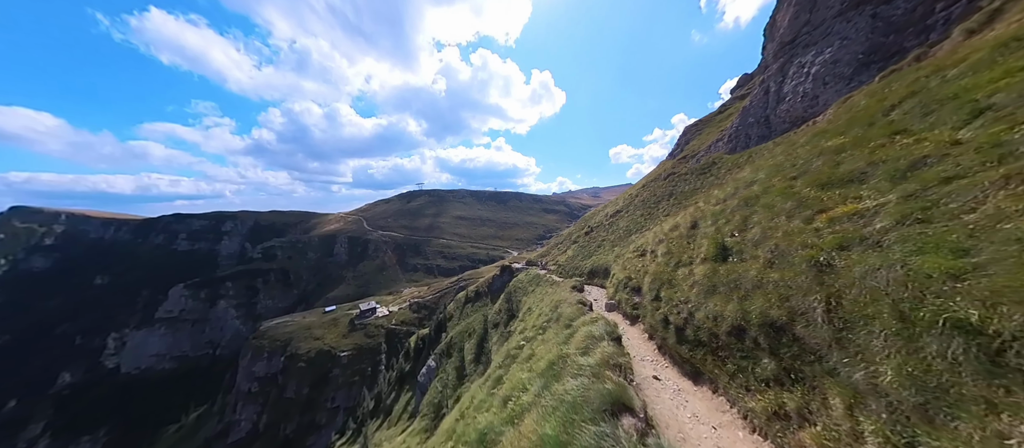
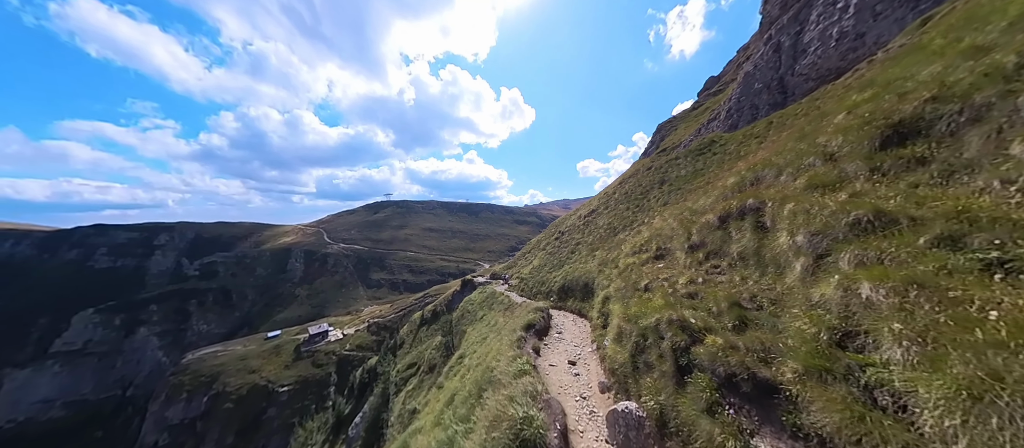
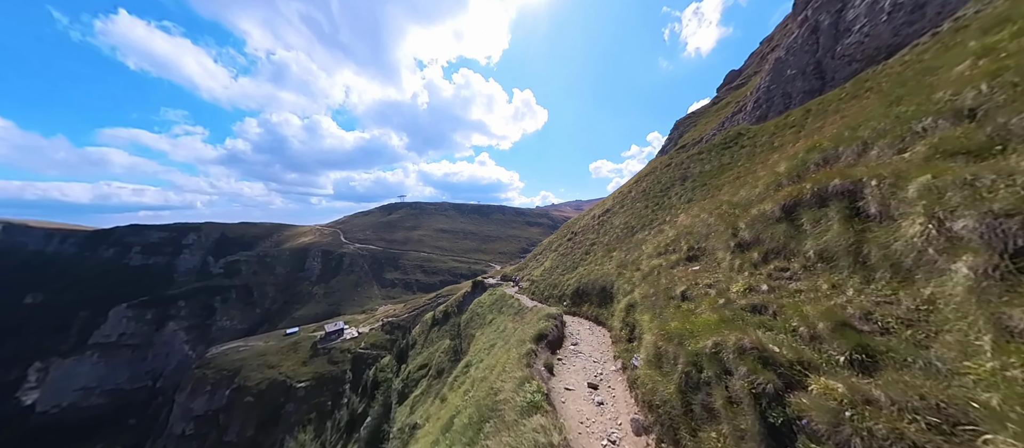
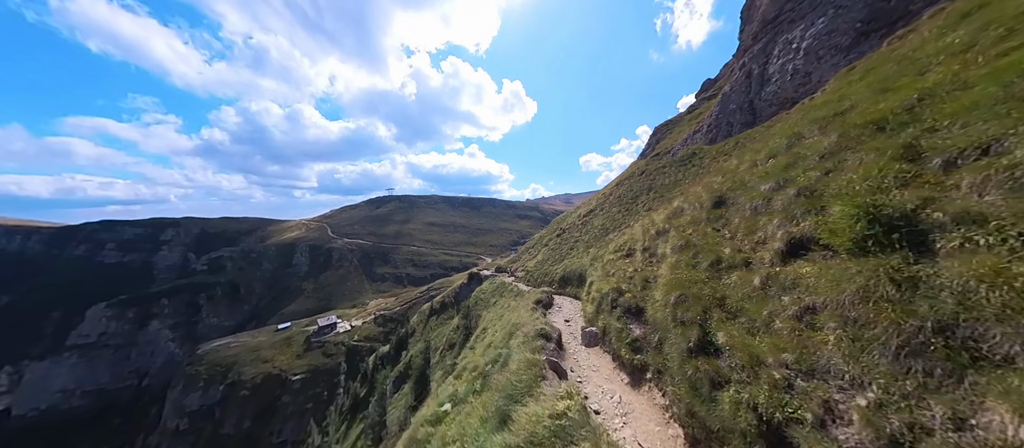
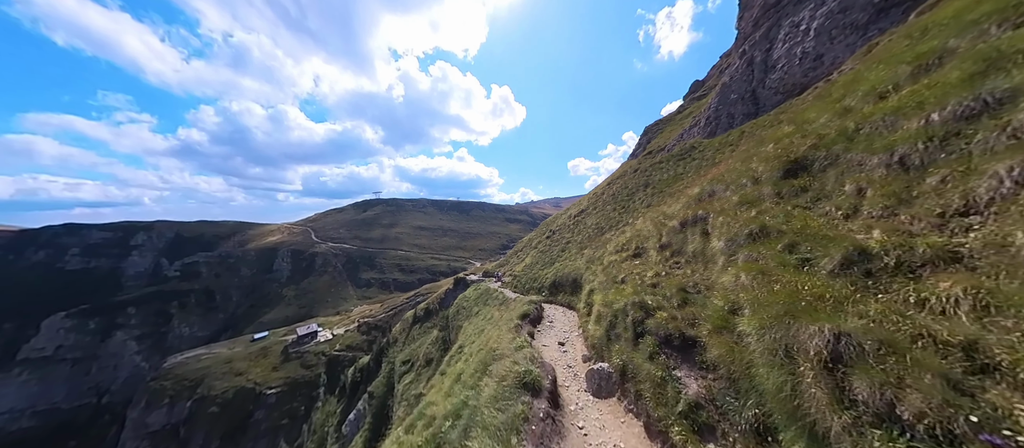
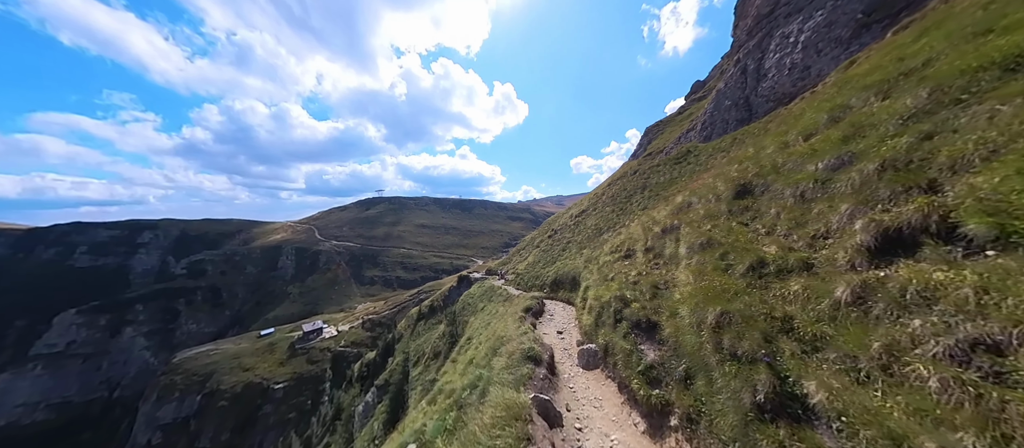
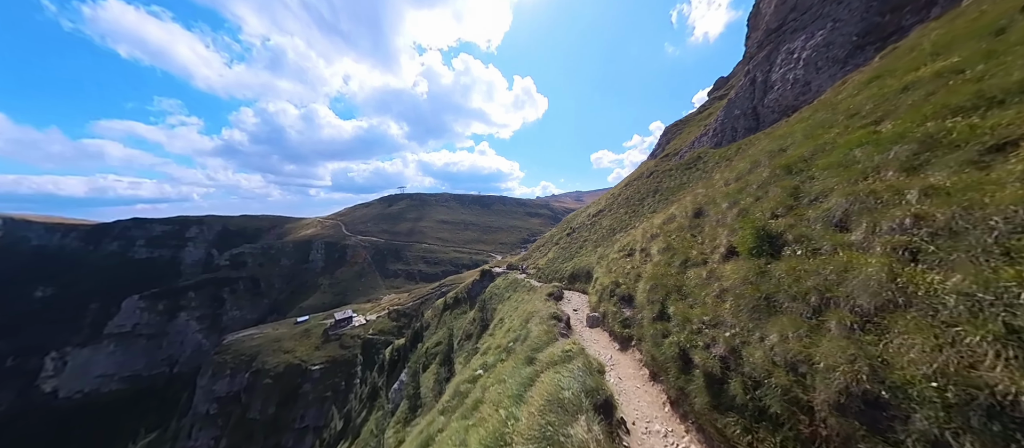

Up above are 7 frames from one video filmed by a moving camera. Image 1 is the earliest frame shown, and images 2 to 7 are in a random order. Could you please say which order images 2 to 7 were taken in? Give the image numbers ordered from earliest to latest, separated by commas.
7, 4, 6, 5, 2, 3
